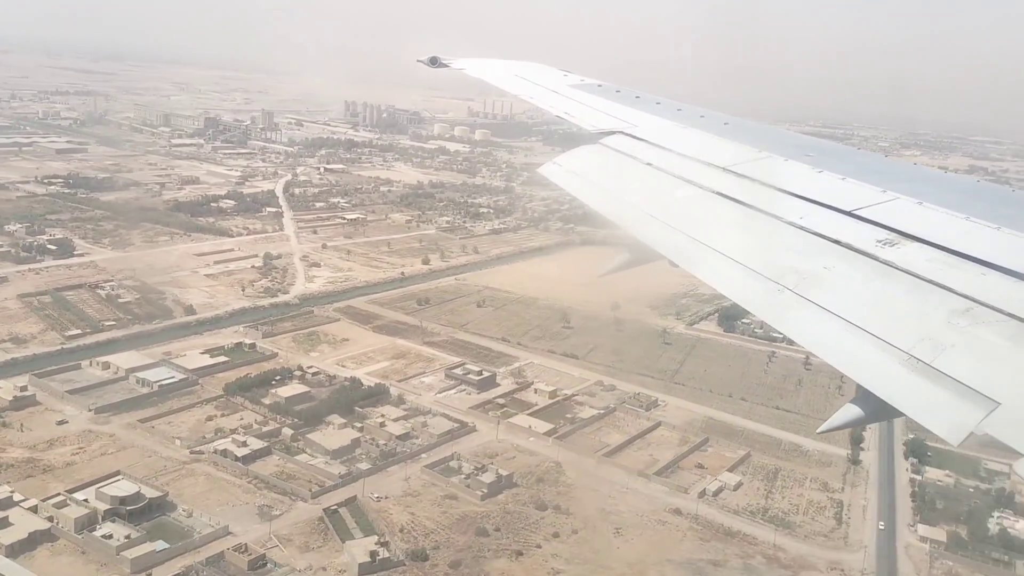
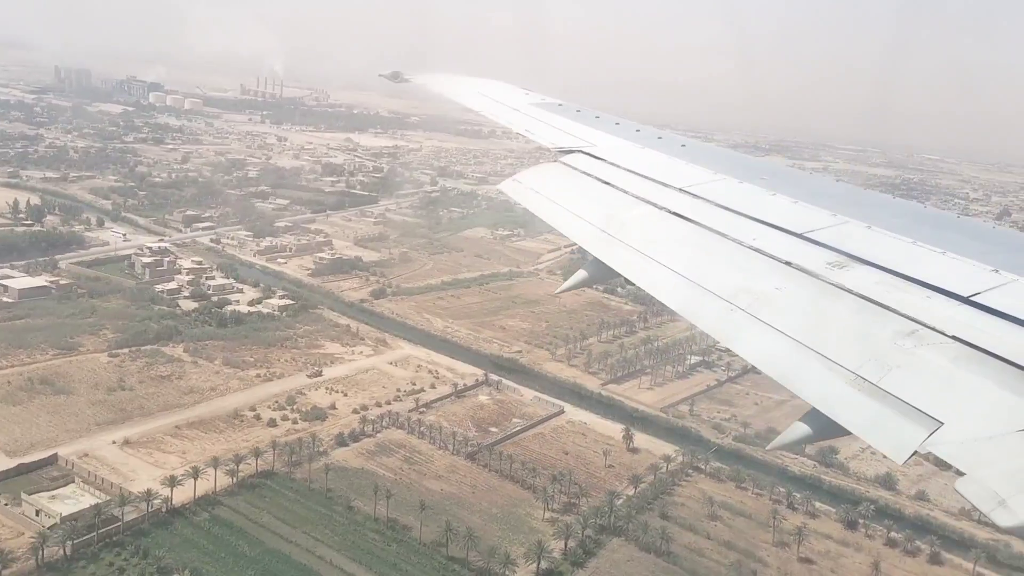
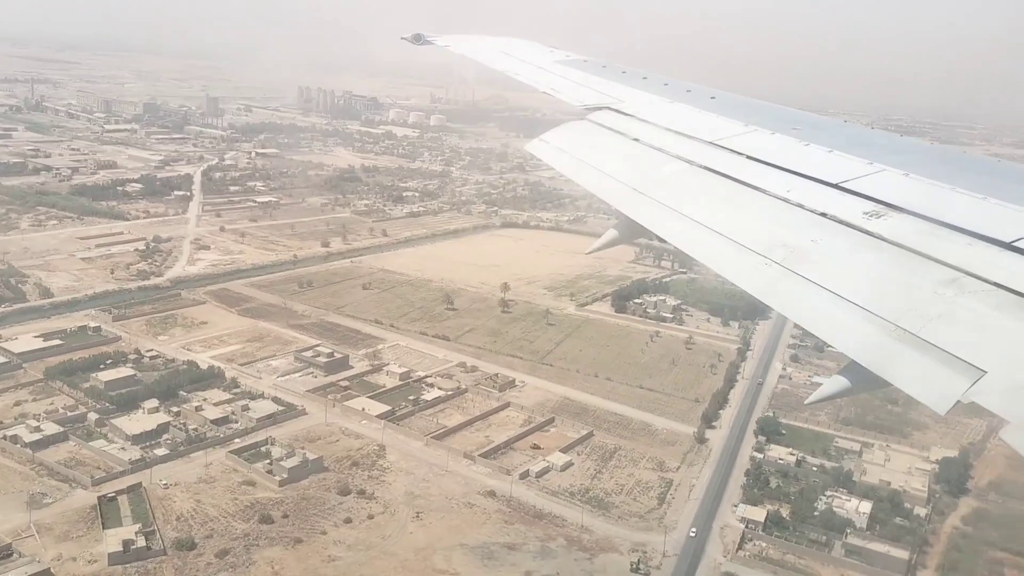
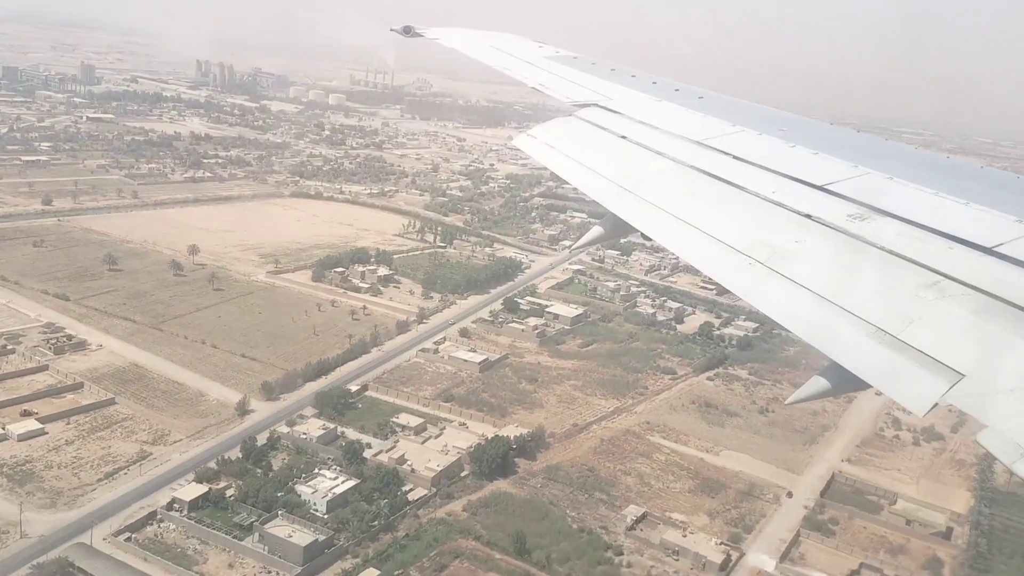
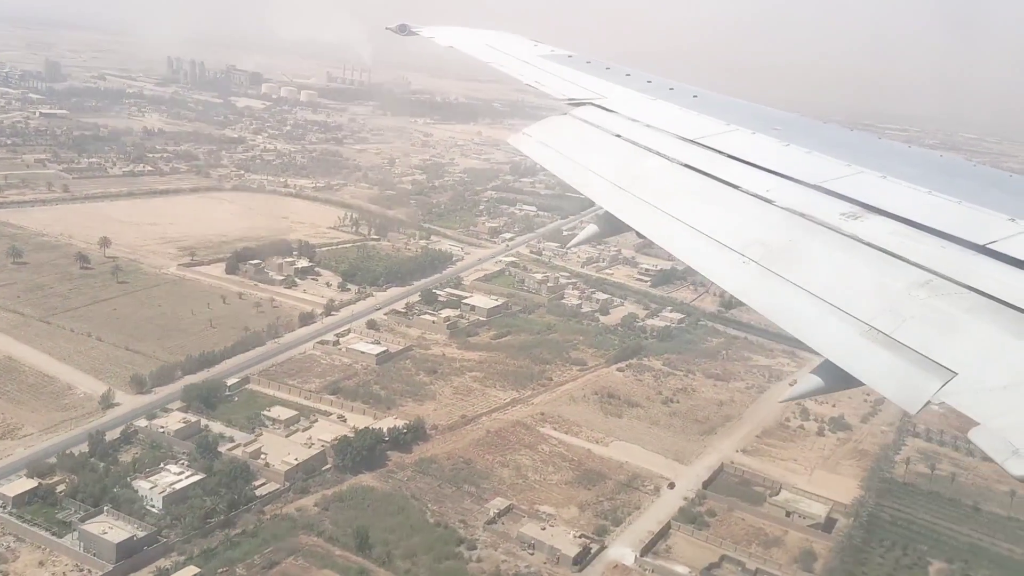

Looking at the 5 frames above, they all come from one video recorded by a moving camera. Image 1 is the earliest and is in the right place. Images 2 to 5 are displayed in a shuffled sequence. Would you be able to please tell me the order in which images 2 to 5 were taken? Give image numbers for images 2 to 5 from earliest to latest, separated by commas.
3, 4, 5, 2
